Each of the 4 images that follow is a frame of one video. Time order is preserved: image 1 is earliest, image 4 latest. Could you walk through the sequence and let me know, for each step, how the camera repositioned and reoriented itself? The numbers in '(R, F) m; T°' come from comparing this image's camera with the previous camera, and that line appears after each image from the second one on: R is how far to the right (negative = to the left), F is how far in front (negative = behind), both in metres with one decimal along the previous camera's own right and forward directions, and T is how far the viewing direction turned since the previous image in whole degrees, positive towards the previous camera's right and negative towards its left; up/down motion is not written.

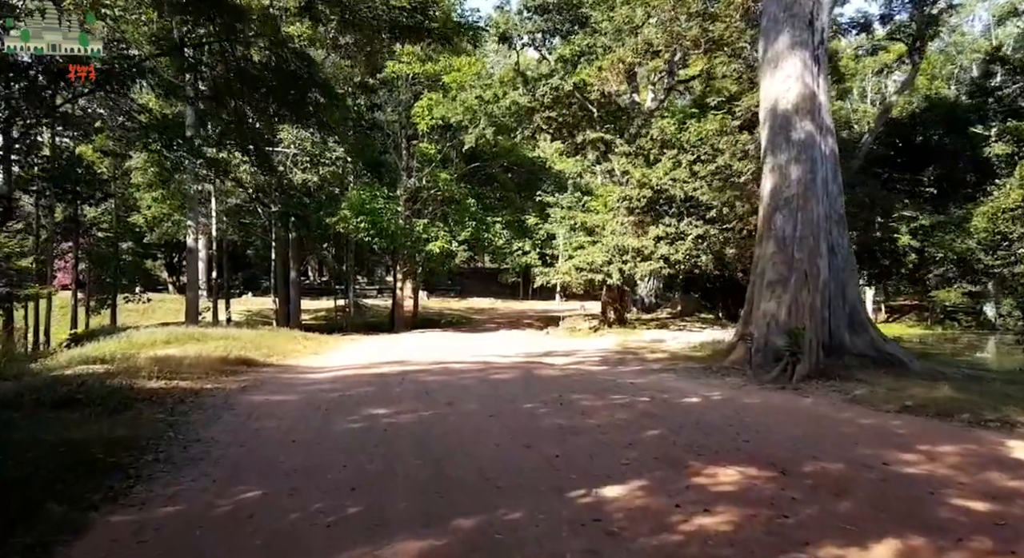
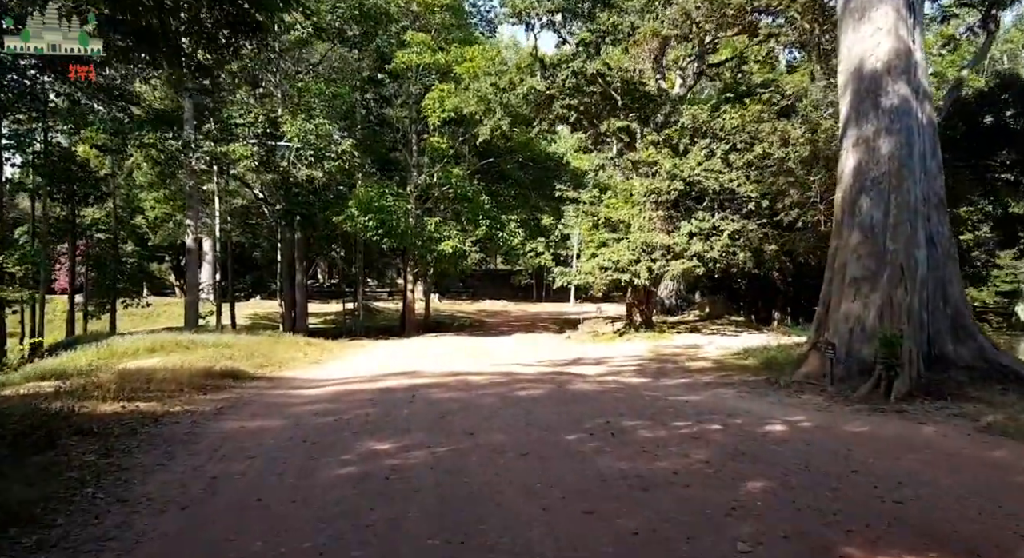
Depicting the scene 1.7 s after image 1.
(-0.2, +1.7) m; -1°
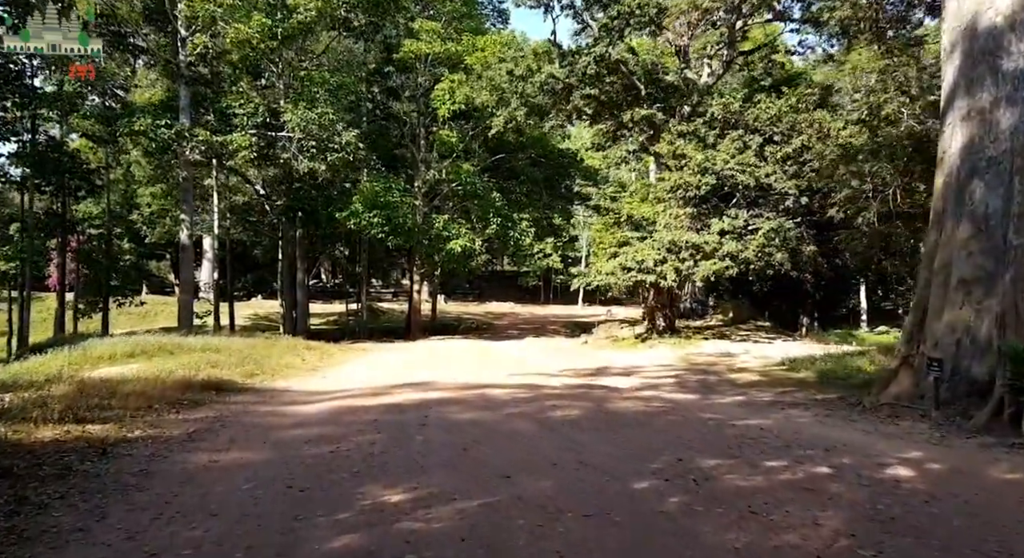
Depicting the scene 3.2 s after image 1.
(-0.3, +1.5) m; 0°
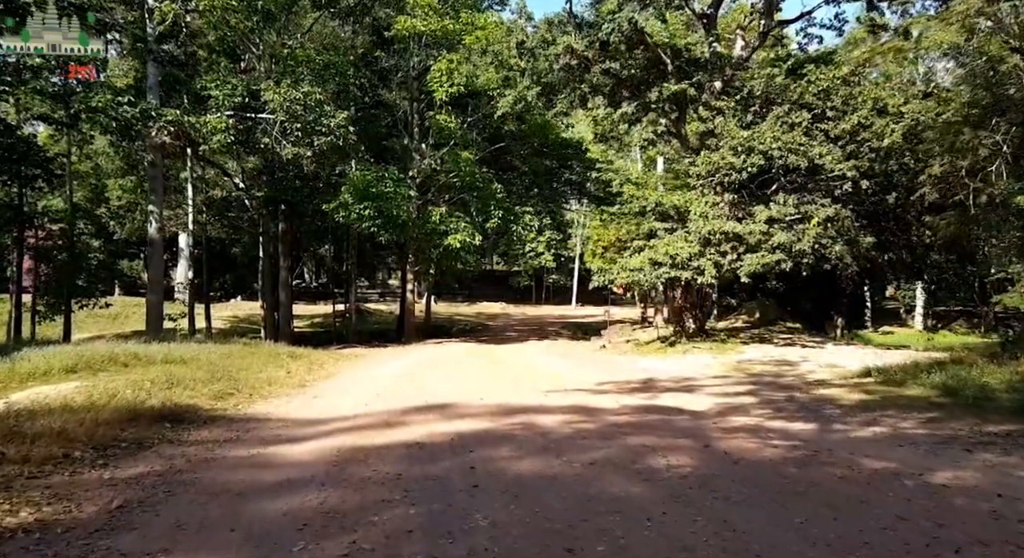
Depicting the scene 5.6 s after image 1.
(-0.8, +2.5) m; +1°
